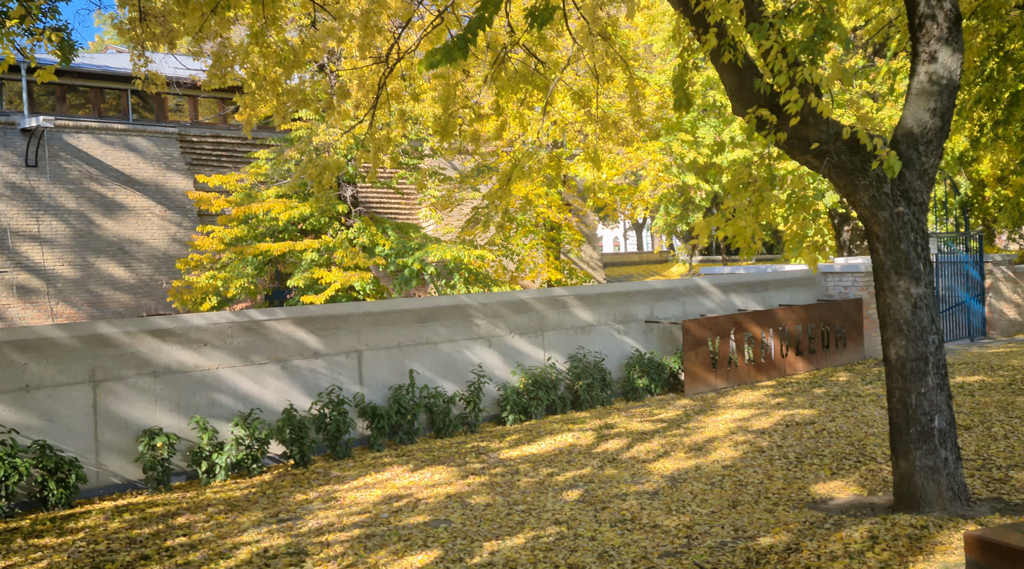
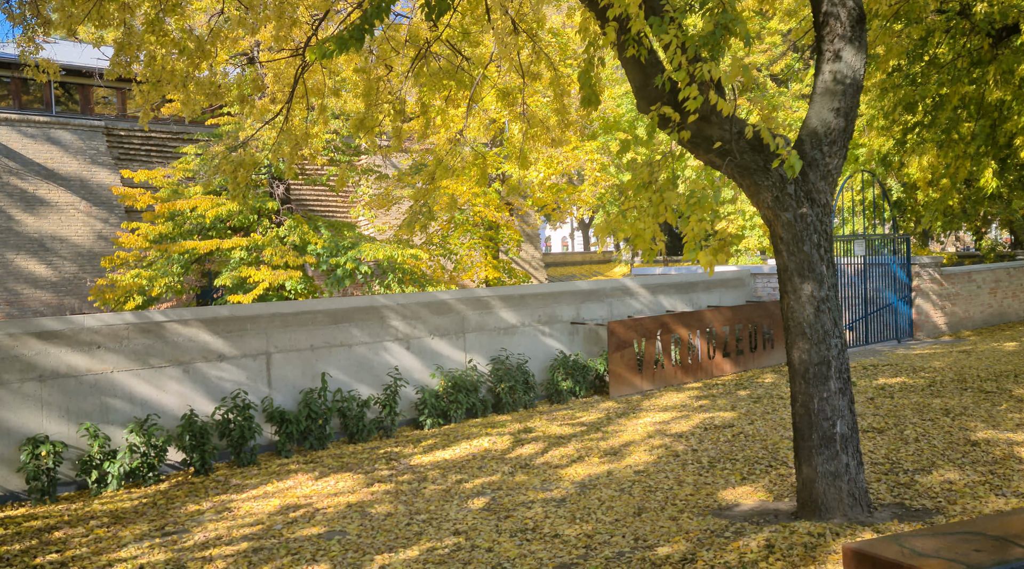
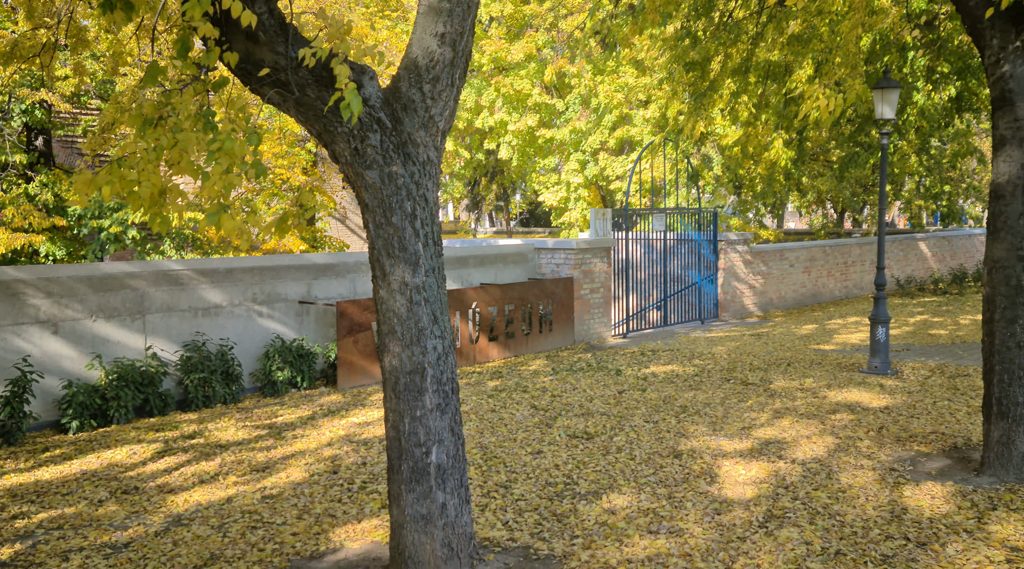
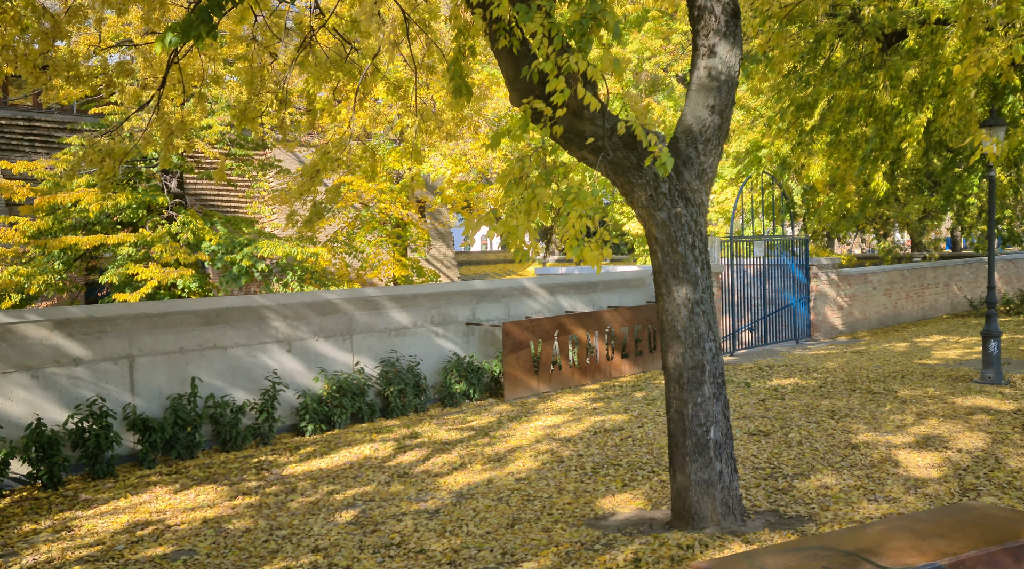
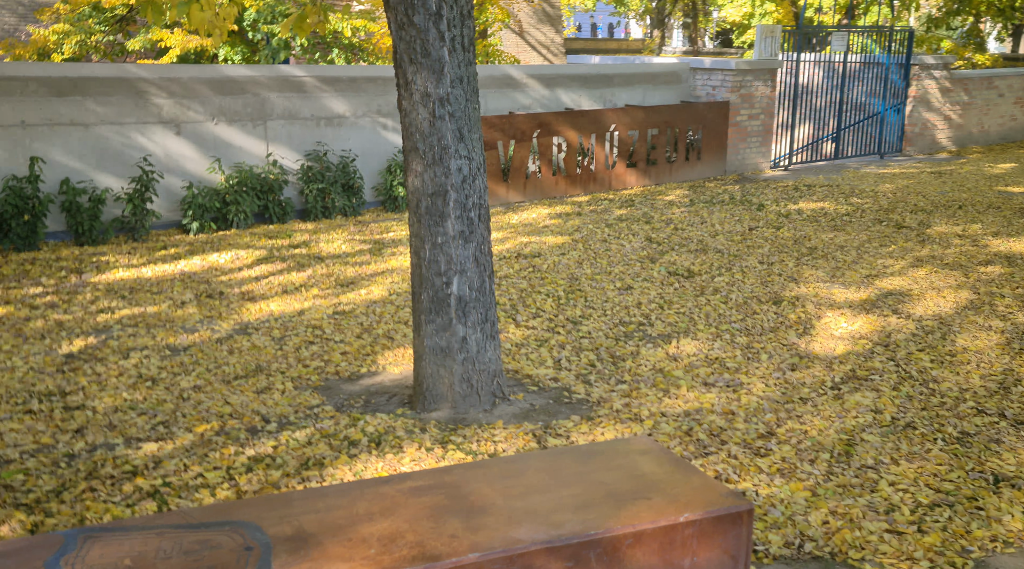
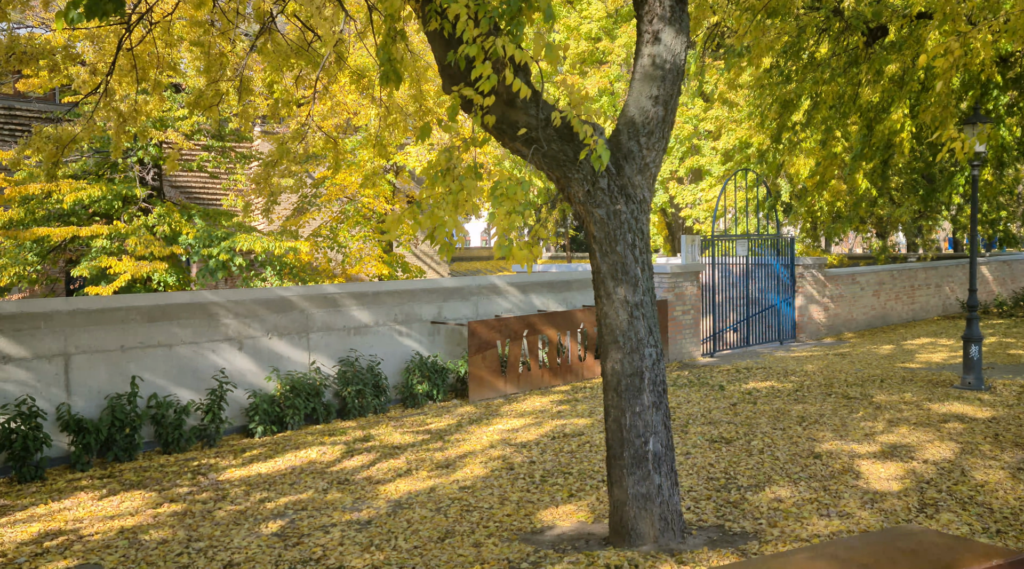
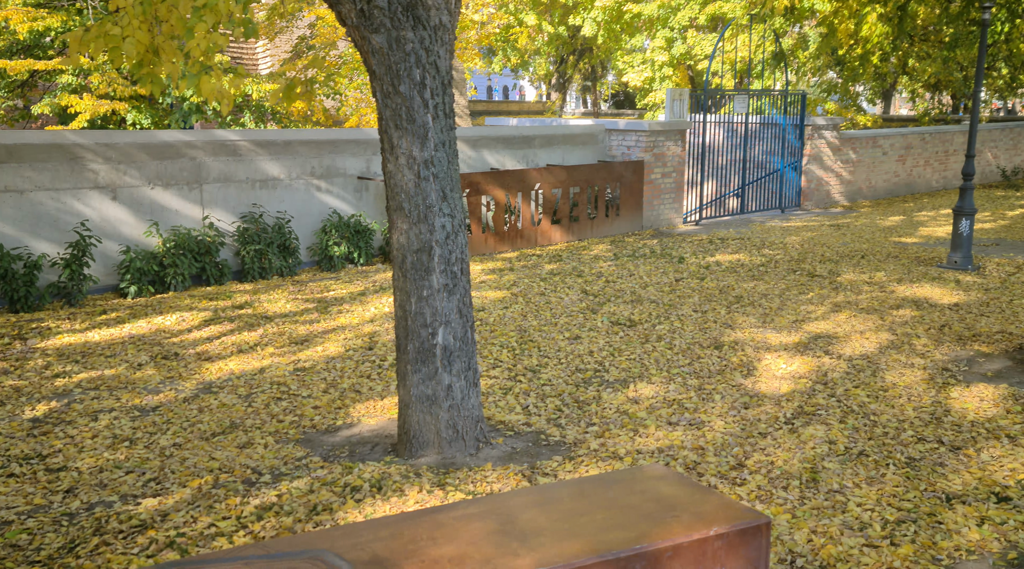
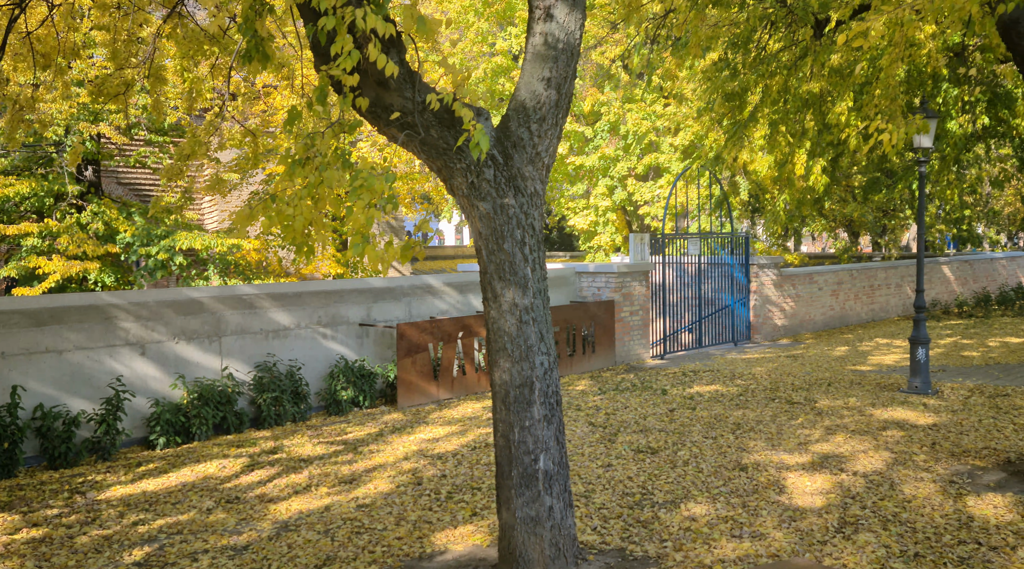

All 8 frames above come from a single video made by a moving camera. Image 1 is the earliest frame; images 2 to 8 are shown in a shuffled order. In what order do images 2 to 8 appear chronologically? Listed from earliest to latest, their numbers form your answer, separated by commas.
2, 4, 6, 8, 3, 7, 5
